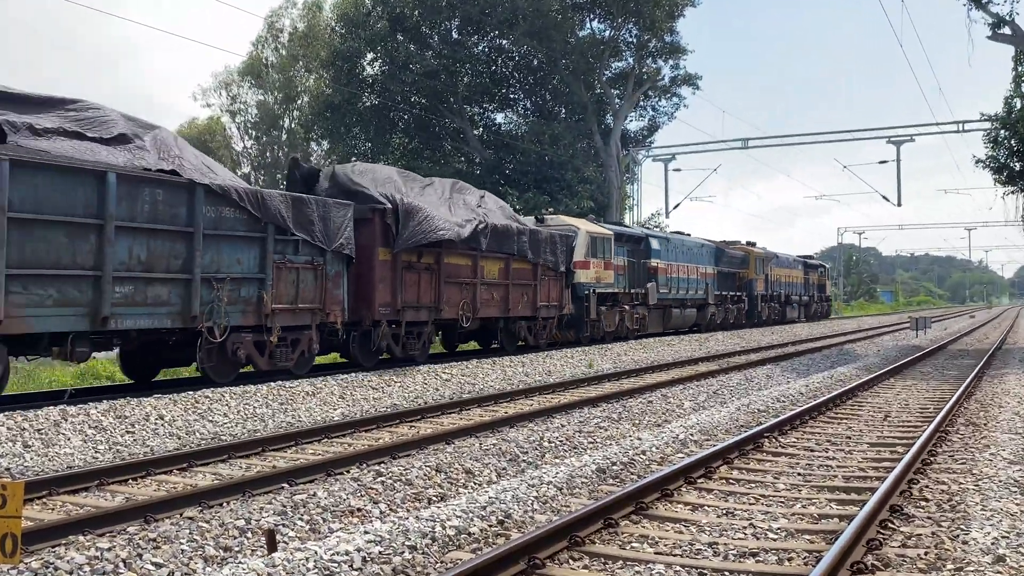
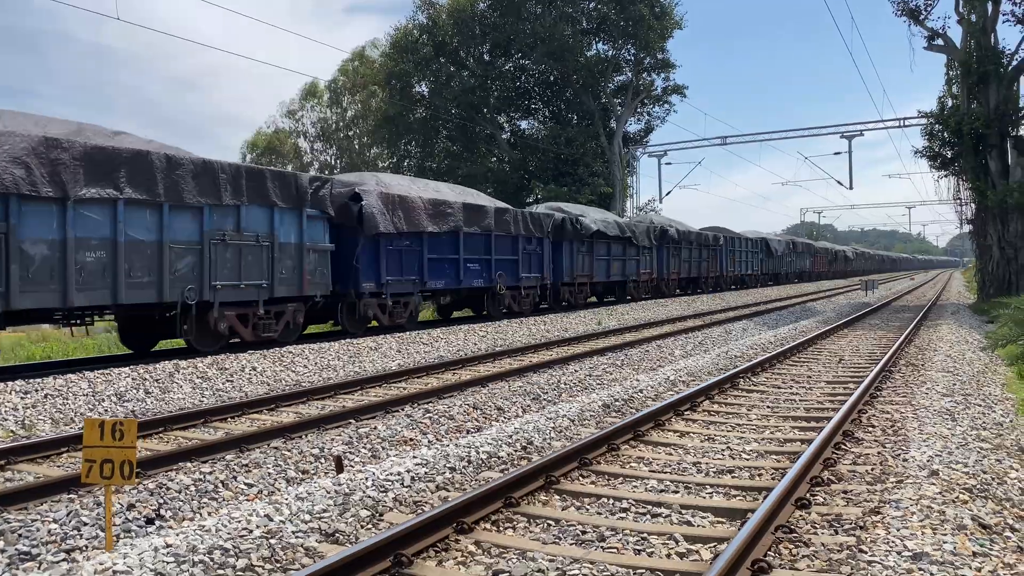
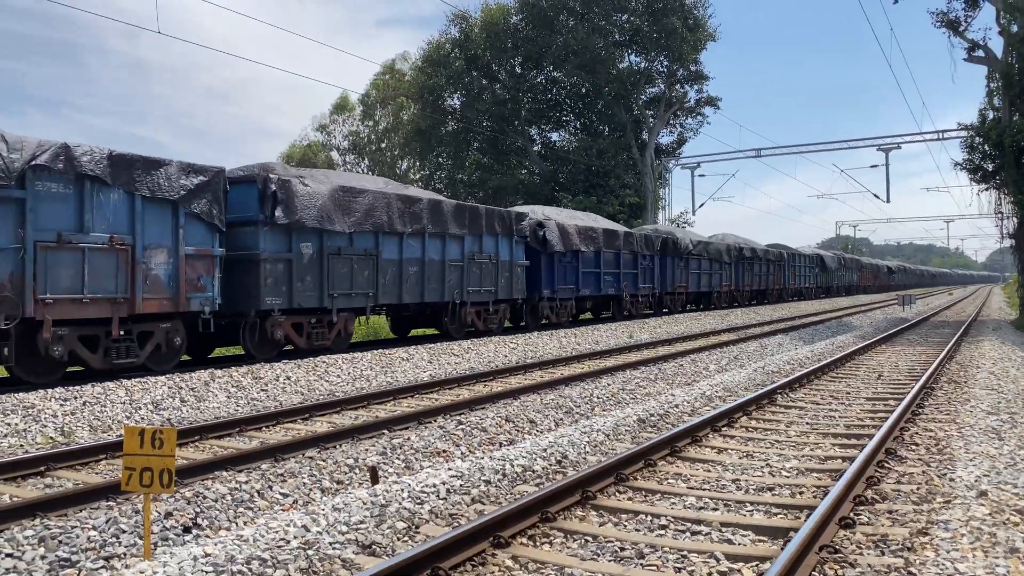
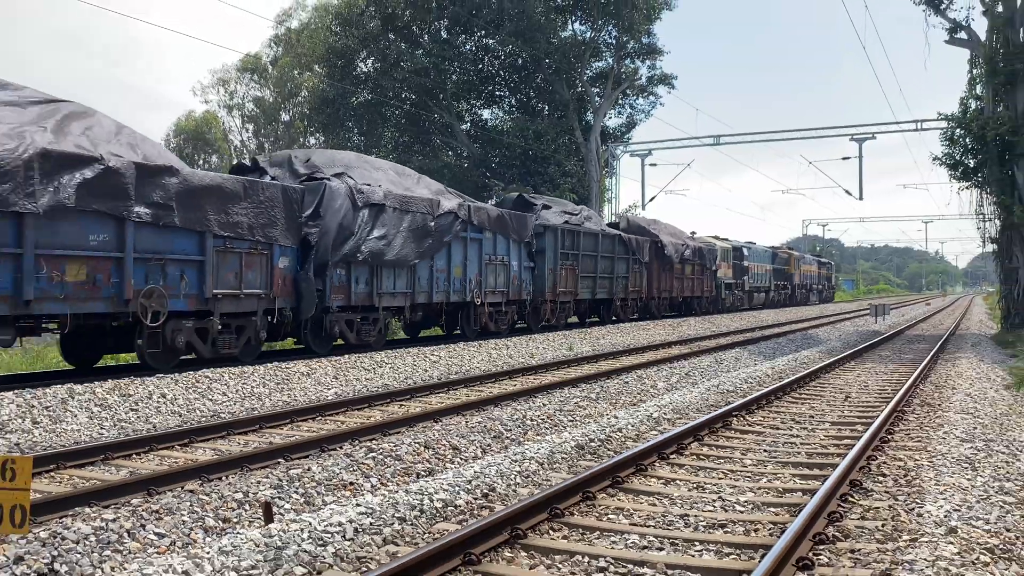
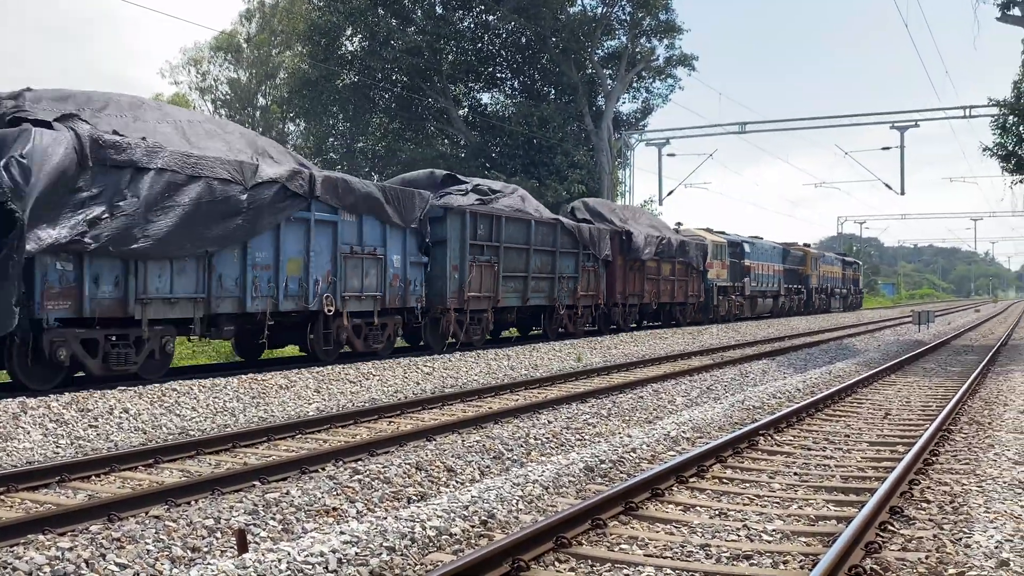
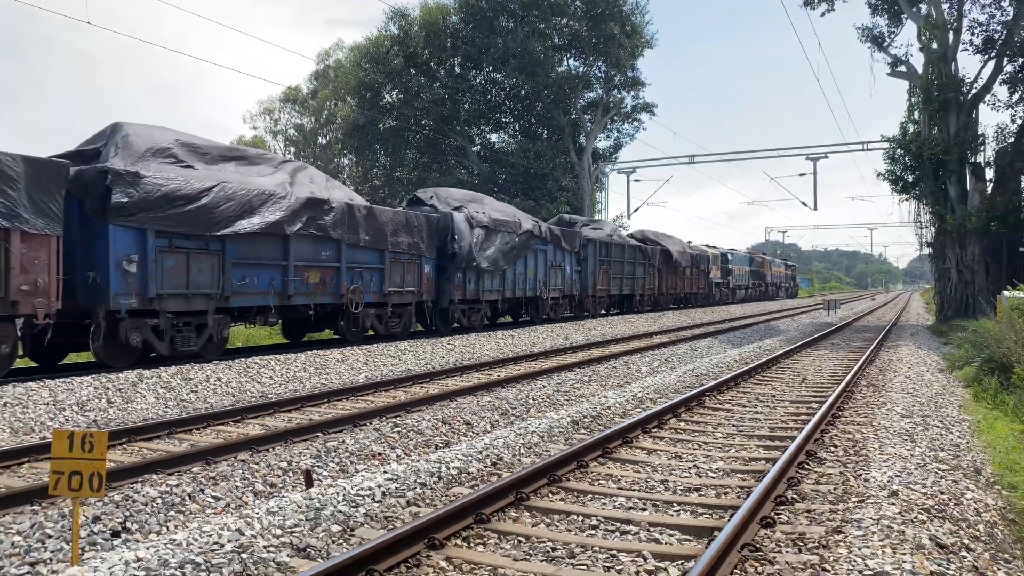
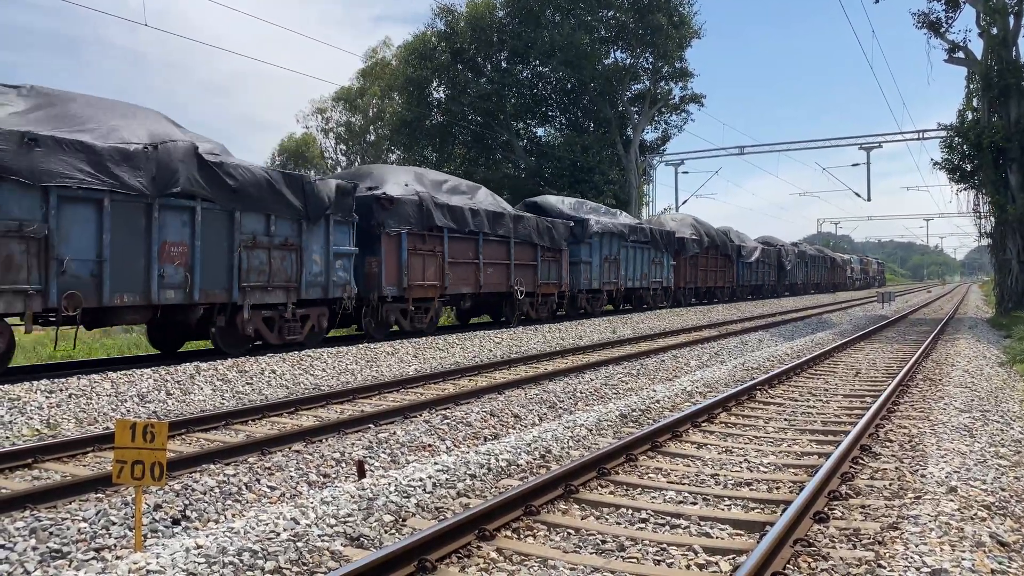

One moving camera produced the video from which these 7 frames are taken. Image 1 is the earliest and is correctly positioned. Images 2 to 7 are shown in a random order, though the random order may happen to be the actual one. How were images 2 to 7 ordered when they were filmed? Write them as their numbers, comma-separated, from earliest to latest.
5, 4, 6, 7, 2, 3
